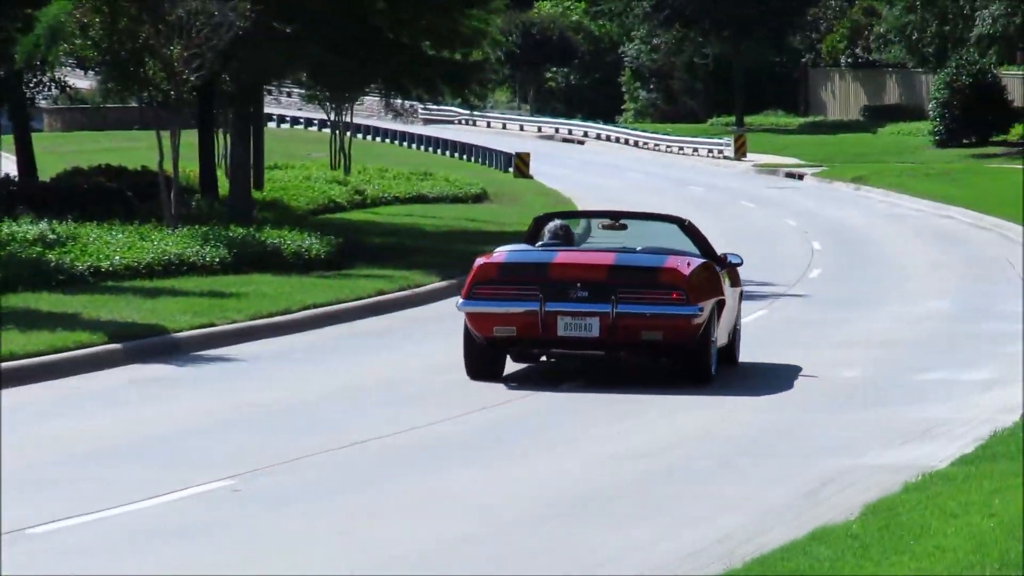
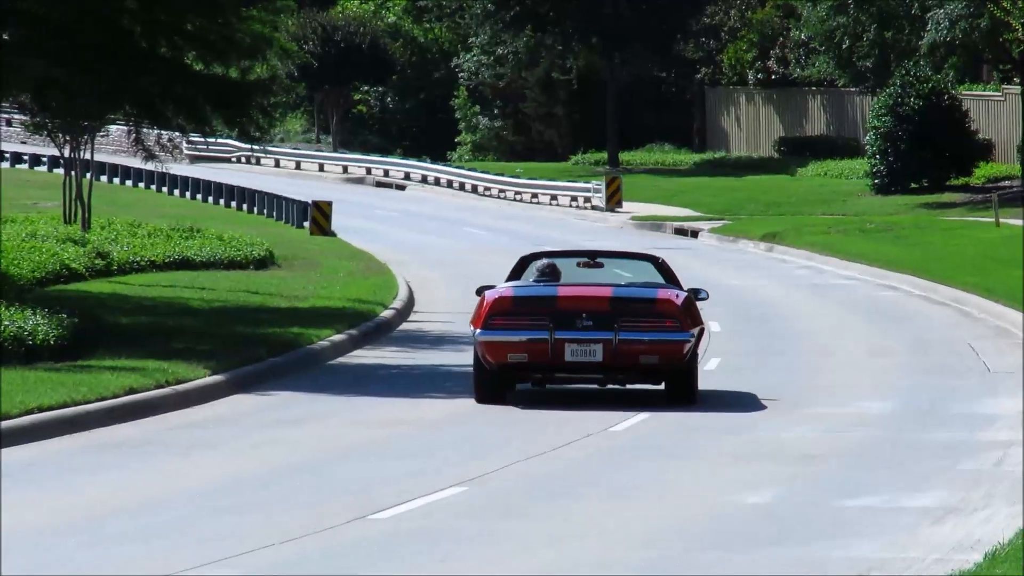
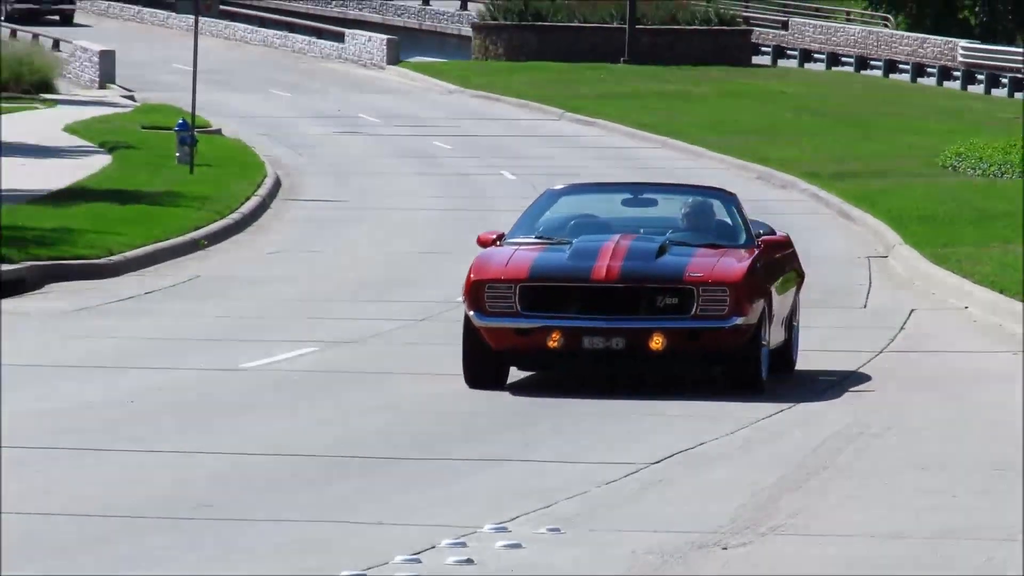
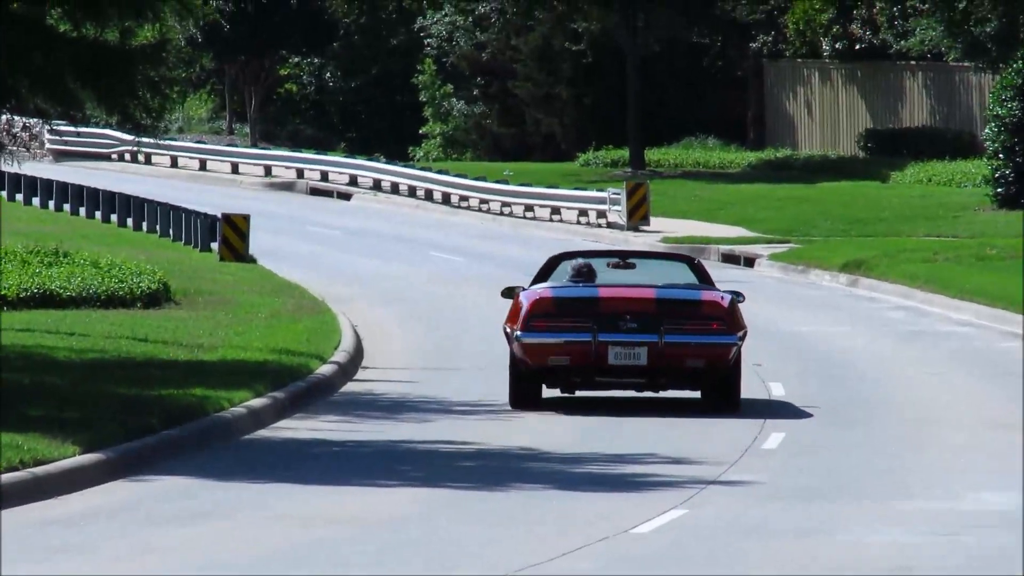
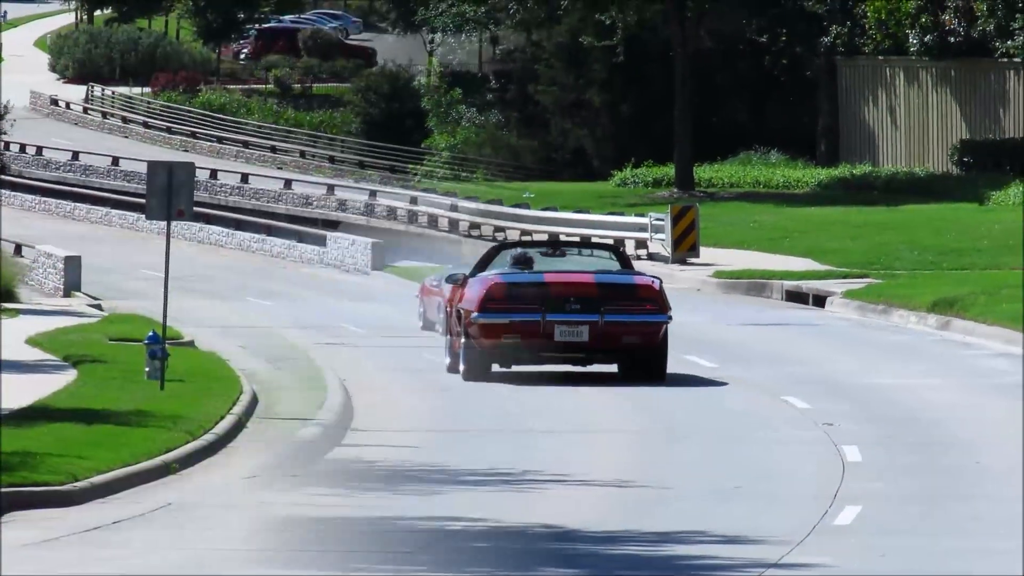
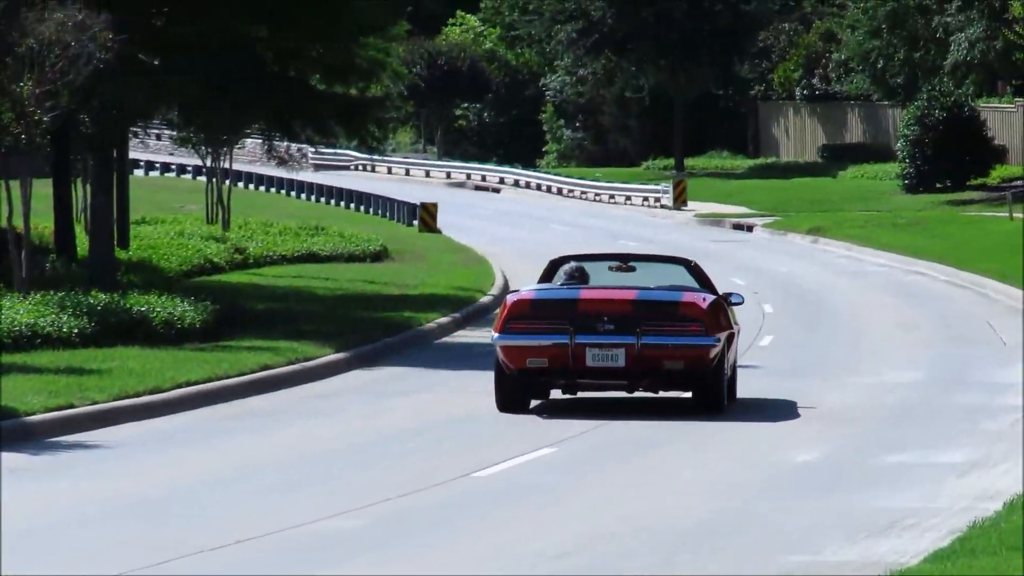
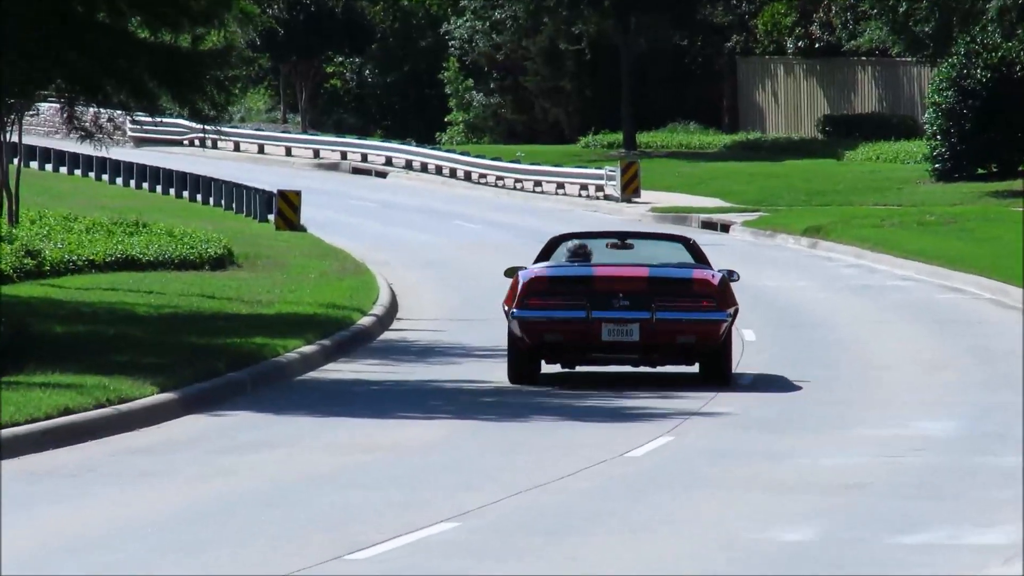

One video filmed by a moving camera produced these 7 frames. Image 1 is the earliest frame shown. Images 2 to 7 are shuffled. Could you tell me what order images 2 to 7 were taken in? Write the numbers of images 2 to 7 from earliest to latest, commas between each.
6, 2, 7, 4, 5, 3
